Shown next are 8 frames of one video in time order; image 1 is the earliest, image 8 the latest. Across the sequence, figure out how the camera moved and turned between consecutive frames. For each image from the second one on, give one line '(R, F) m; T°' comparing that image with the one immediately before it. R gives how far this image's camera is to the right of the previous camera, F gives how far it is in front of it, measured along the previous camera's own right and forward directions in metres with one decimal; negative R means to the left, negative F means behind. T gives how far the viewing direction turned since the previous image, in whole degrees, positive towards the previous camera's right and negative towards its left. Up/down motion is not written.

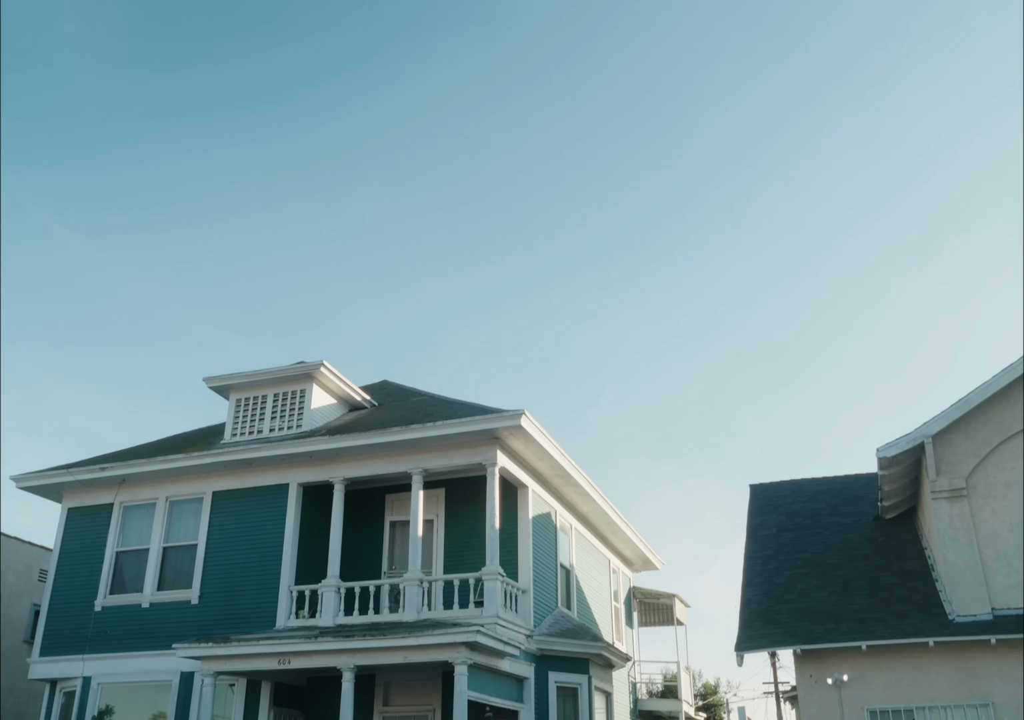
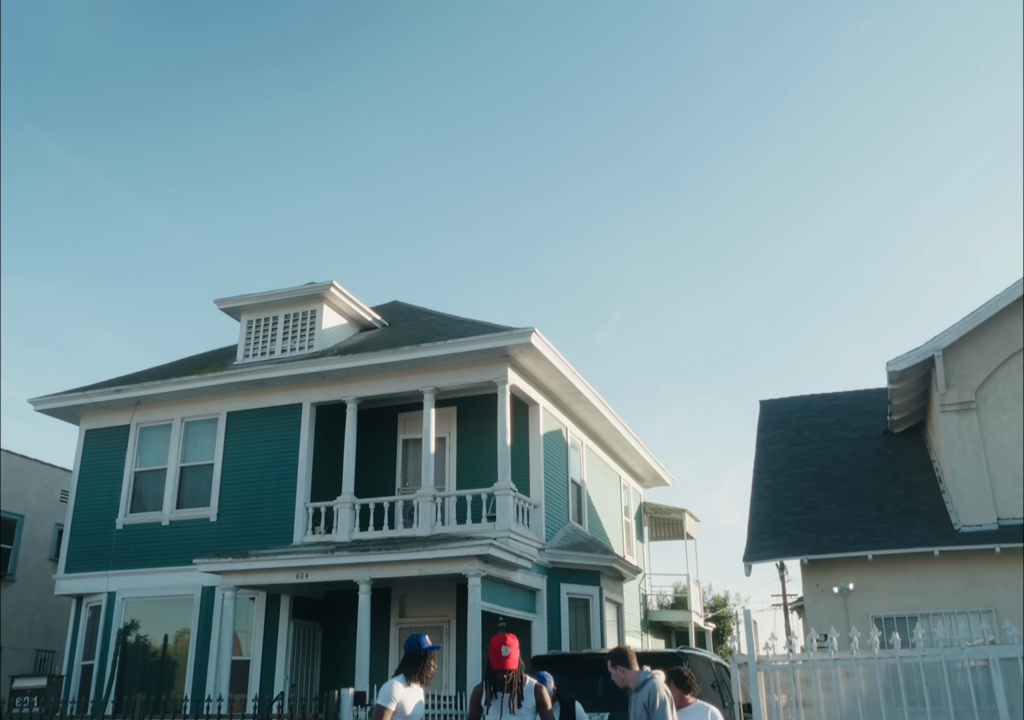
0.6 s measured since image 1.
(0.0, 0.0) m; -1°
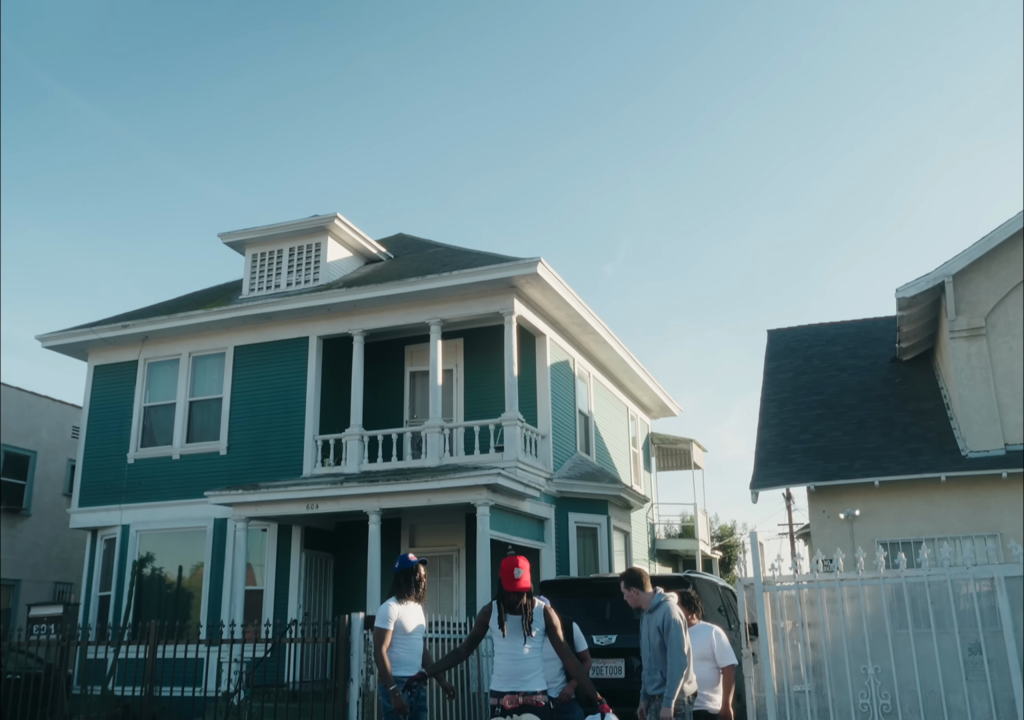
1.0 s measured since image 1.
(0.0, 0.0) m; 0°
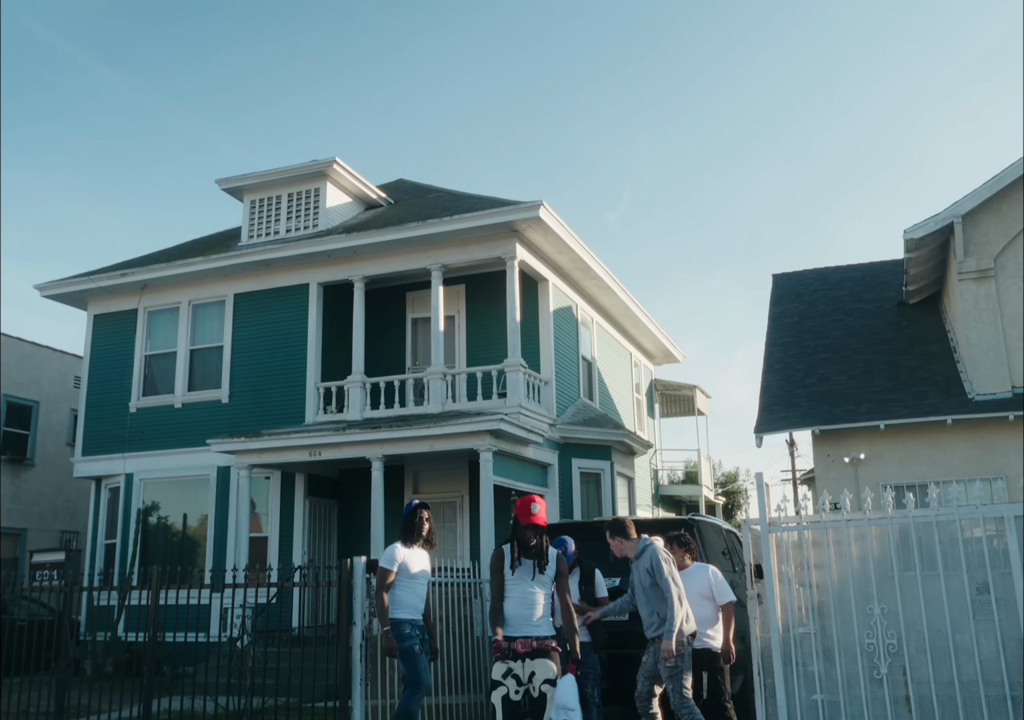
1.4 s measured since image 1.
(0.0, +0.1) m; 0°
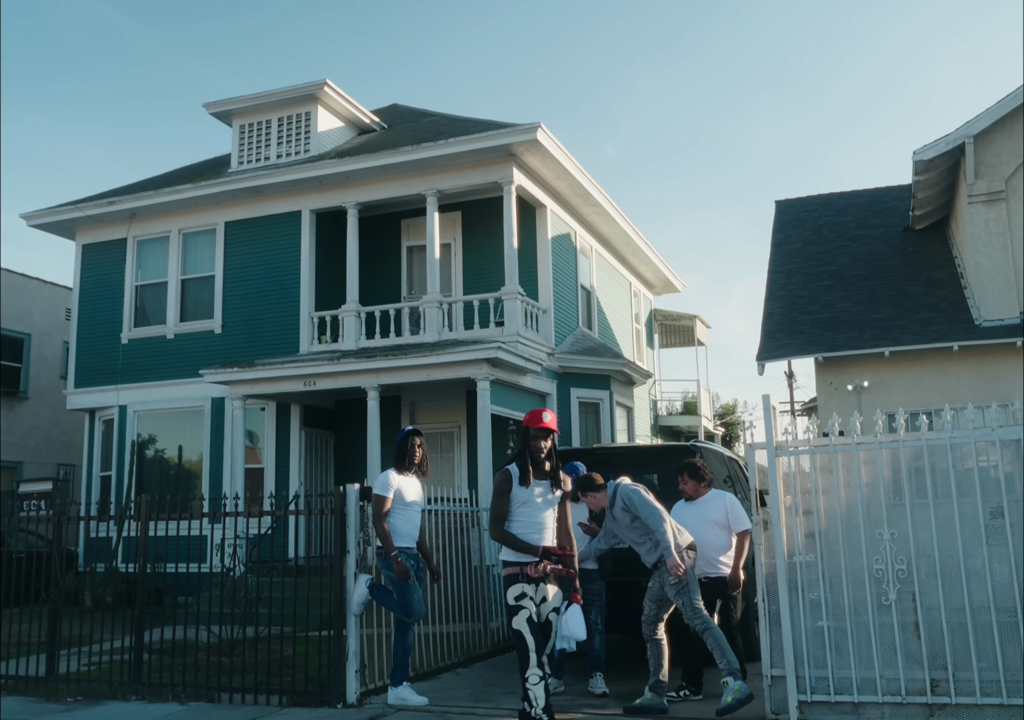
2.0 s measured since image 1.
(0.0, +0.2) m; 0°
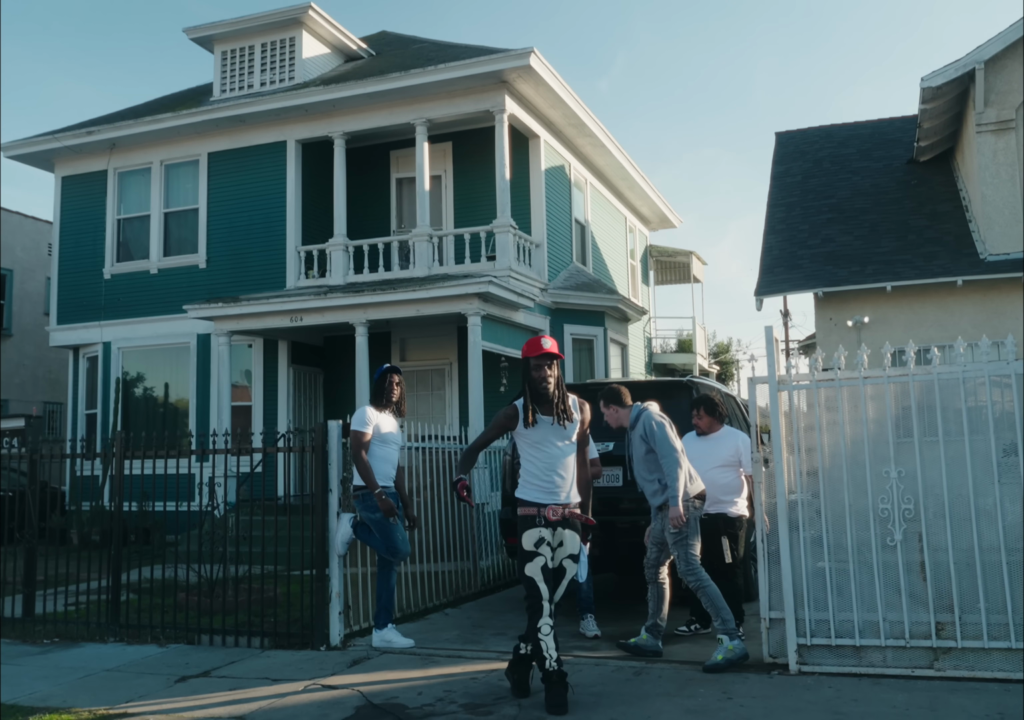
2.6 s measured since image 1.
(0.0, +0.3) m; 0°
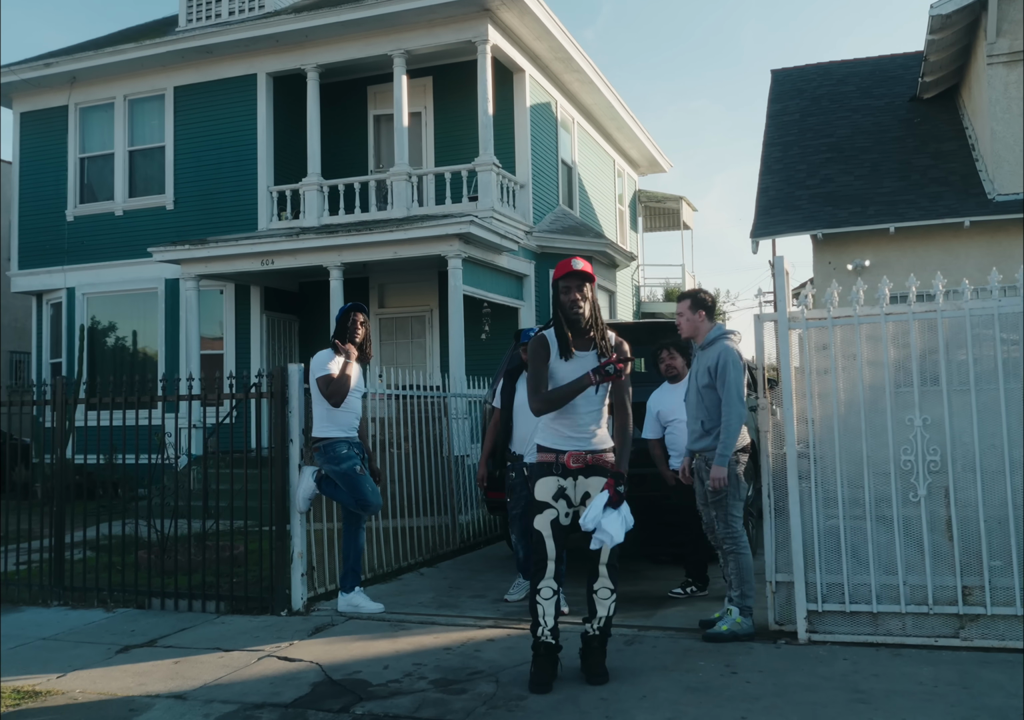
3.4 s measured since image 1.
(0.0, +0.6) m; +1°
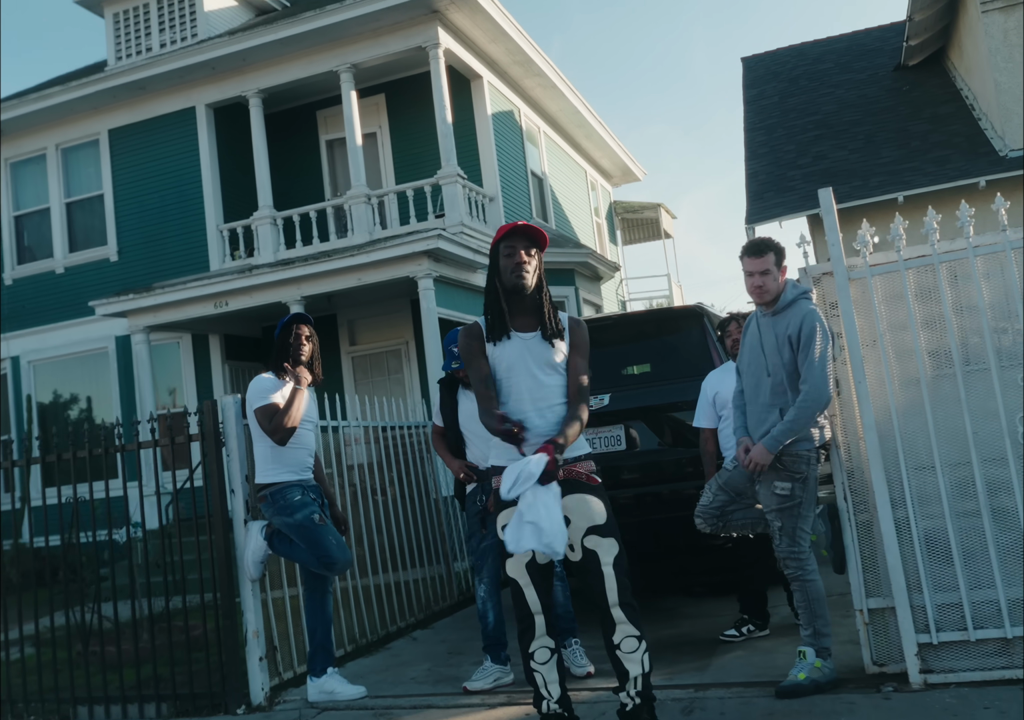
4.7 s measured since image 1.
(0.0, +1.1) m; +1°
